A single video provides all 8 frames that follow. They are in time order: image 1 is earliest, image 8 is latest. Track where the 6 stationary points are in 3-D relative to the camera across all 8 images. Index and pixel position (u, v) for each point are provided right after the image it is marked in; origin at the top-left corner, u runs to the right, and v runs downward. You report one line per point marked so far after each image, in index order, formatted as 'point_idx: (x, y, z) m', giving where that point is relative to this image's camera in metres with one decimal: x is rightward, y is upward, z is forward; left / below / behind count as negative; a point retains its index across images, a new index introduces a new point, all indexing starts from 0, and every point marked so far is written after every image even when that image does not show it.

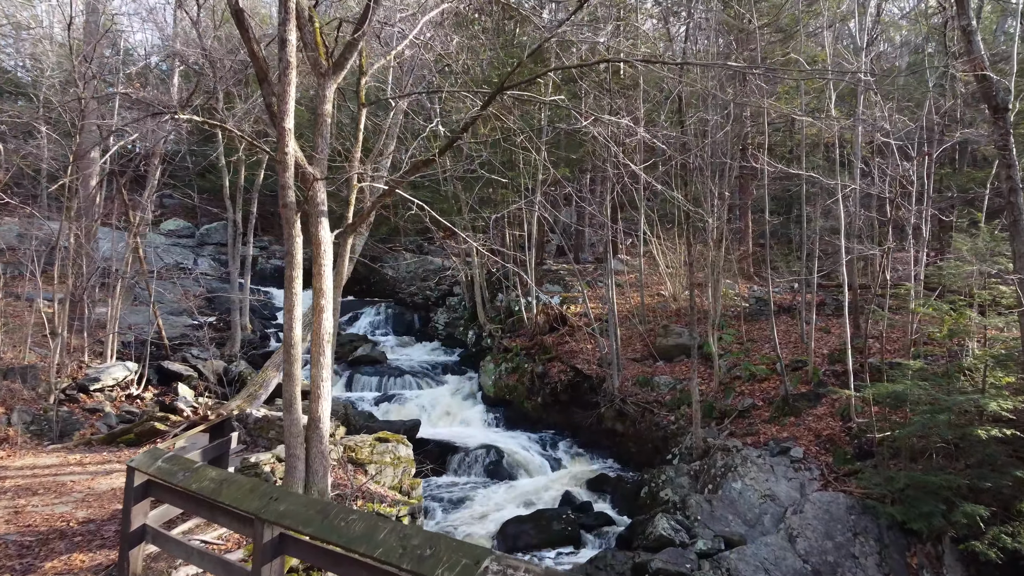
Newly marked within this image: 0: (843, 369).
0: (+5.5, -1.4, +9.6) m
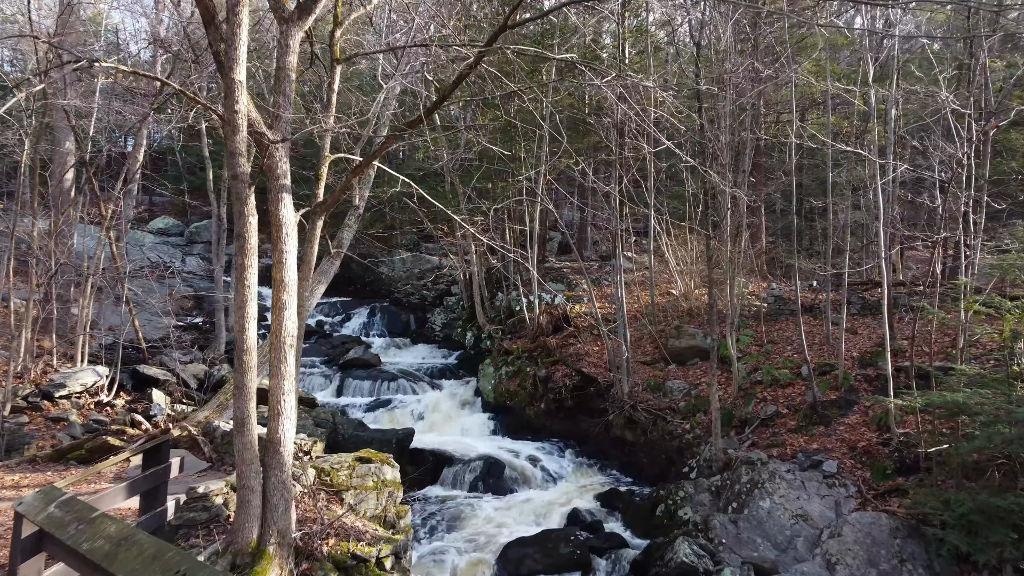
0: (+5.5, -1.3, +8.7) m
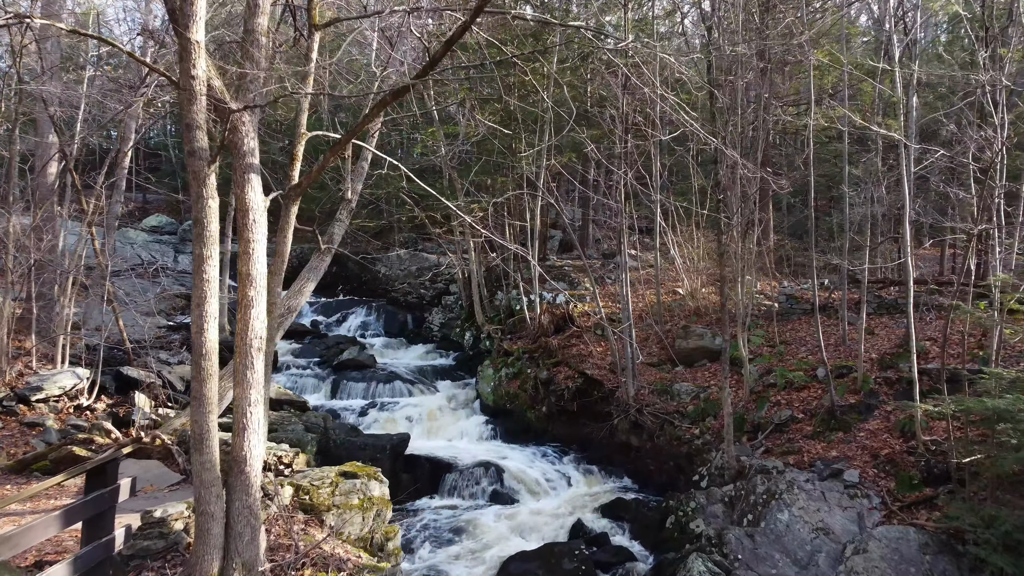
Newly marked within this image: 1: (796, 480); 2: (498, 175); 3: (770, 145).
0: (+5.5, -1.3, +8.3) m
1: (+3.5, -2.4, +7.2) m
2: (-0.3, +2.8, +14.0) m
3: (+5.2, +2.9, +11.6) m
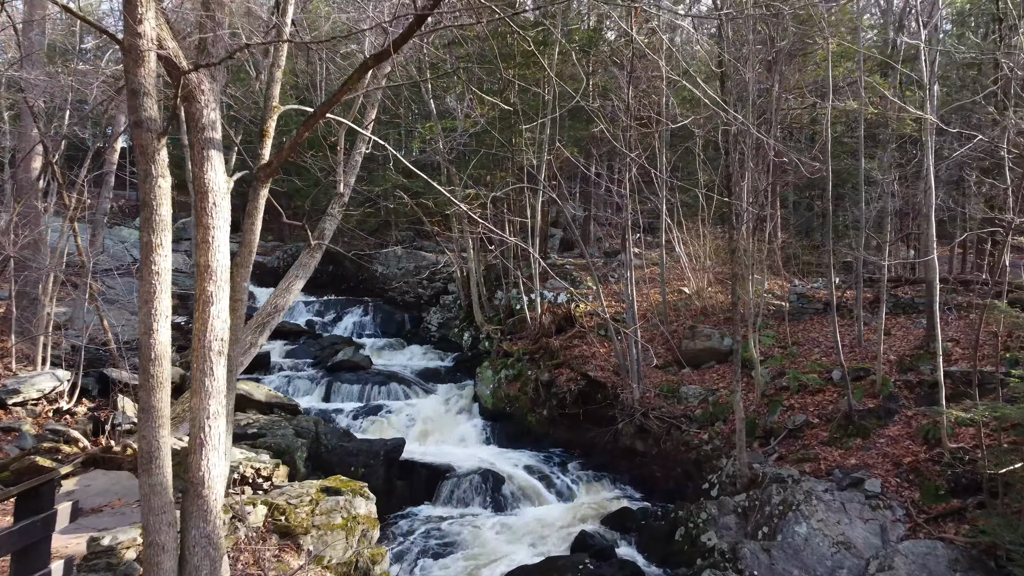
0: (+5.5, -1.2, +7.8) m
1: (+3.5, -2.4, +6.8) m
2: (-0.3, +2.8, +13.6) m
3: (+5.2, +2.9, +11.1) m
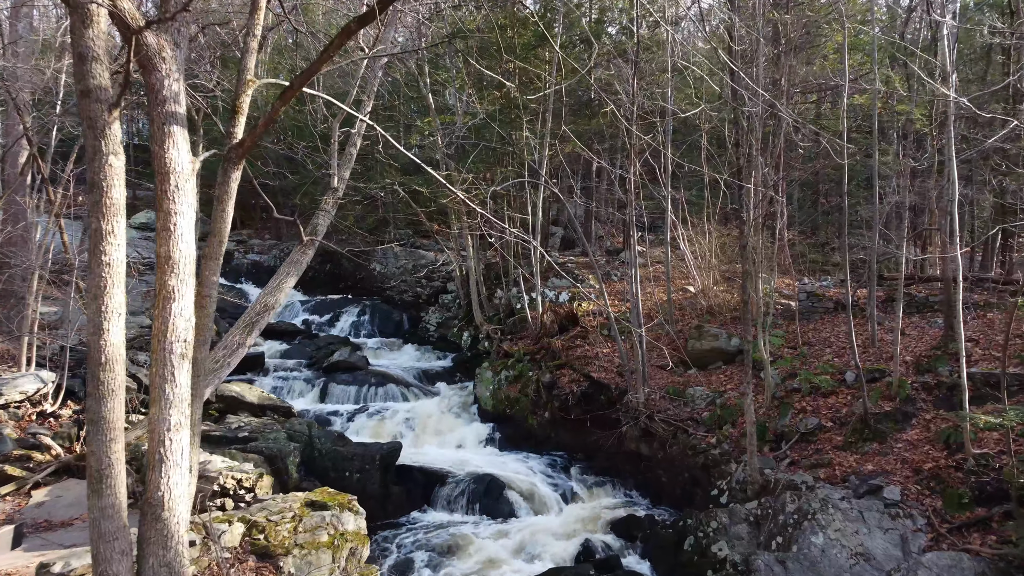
0: (+5.5, -1.2, +7.5) m
1: (+3.5, -2.3, +6.5) m
2: (-0.3, +2.8, +13.3) m
3: (+5.2, +2.9, +10.8) m
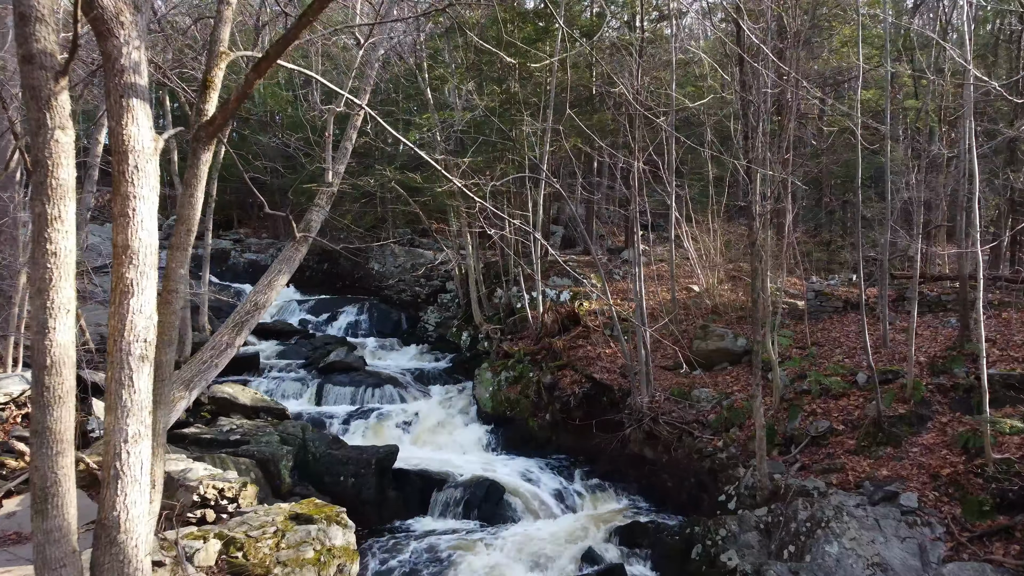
0: (+5.5, -1.2, +7.2) m
1: (+3.6, -2.3, +6.2) m
2: (-0.3, +2.8, +13.0) m
3: (+5.2, +3.0, +10.5) m
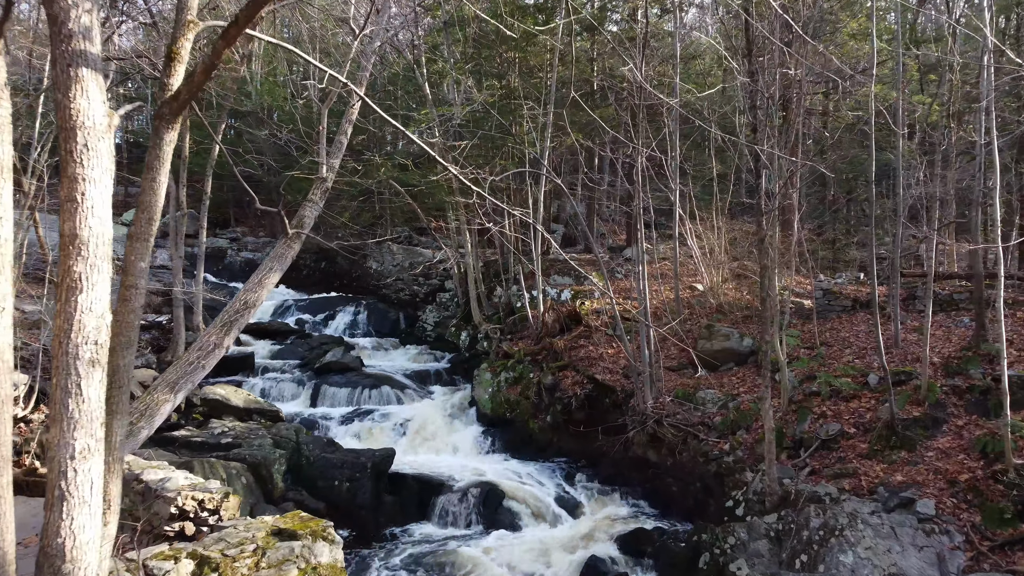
0: (+5.5, -1.2, +7.0) m
1: (+3.6, -2.3, +5.9) m
2: (-0.3, +2.9, +12.7) m
3: (+5.2, +3.0, +10.3) m
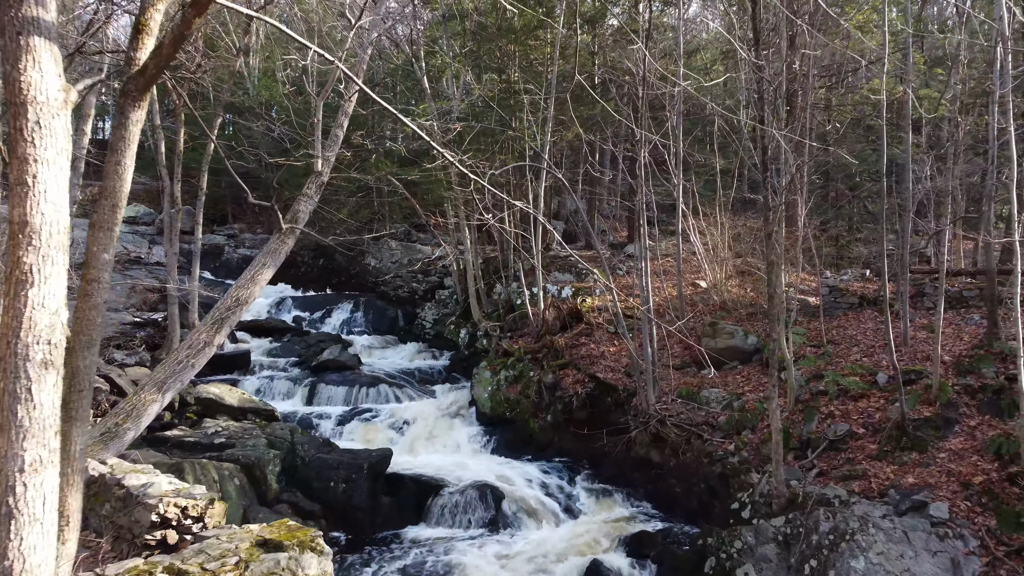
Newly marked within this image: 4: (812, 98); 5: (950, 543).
0: (+5.5, -1.1, +6.8) m
1: (+3.6, -2.3, +5.8) m
2: (-0.3, +2.9, +12.5) m
3: (+5.2, +3.0, +10.1) m
4: (+4.7, +3.0, +9.1) m
5: (+4.1, -2.4, +5.4) m
